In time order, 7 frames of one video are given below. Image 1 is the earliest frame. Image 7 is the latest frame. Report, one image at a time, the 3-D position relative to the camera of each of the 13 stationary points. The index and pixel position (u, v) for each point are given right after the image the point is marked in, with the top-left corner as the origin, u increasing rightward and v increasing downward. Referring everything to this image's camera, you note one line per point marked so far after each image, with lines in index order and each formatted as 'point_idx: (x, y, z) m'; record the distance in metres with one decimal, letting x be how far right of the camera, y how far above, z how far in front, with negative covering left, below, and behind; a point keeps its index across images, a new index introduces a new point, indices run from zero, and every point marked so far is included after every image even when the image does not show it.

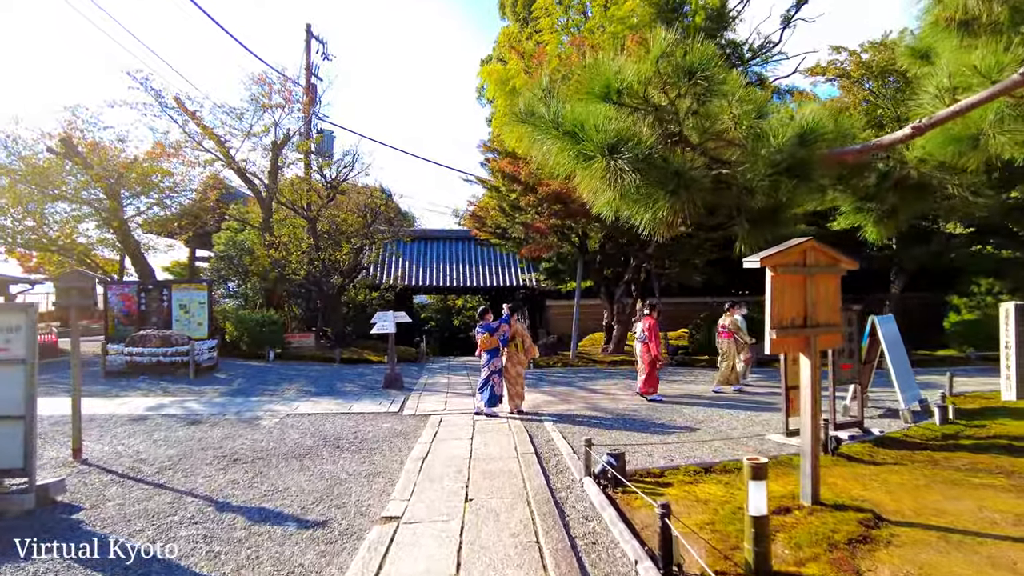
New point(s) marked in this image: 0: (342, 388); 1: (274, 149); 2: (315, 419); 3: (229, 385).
0: (-2.6, -1.5, +10.1) m
1: (-6.0, +3.5, +16.7) m
2: (-2.2, -1.5, +7.4) m
3: (-4.5, -1.6, +10.7) m
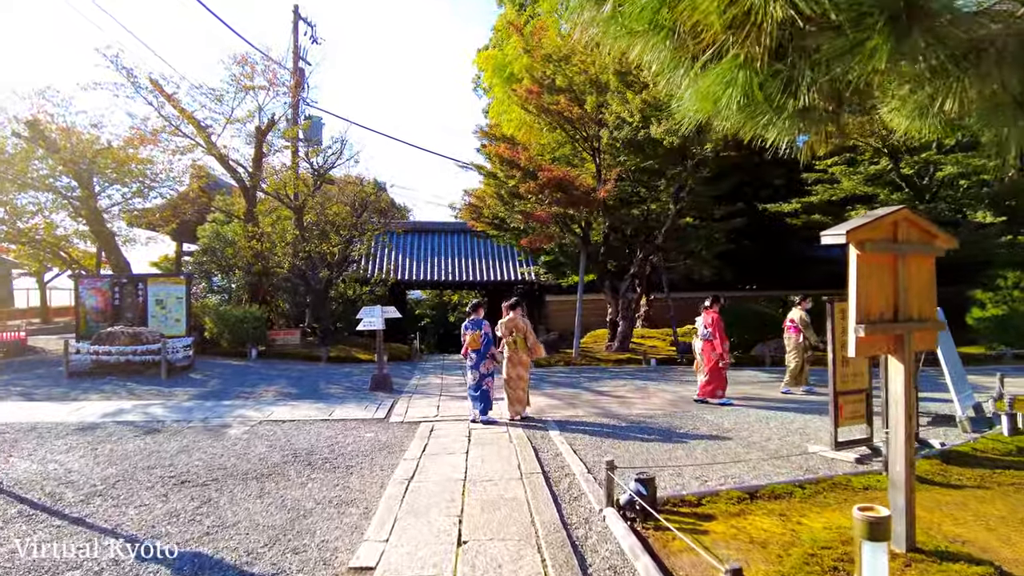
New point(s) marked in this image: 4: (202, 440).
0: (-2.6, -1.4, +9.2) m
1: (-6.0, +3.6, +15.8) m
2: (-2.2, -1.4, +6.5) m
3: (-4.5, -1.5, +9.8) m
4: (-2.8, -1.4, +6.0) m
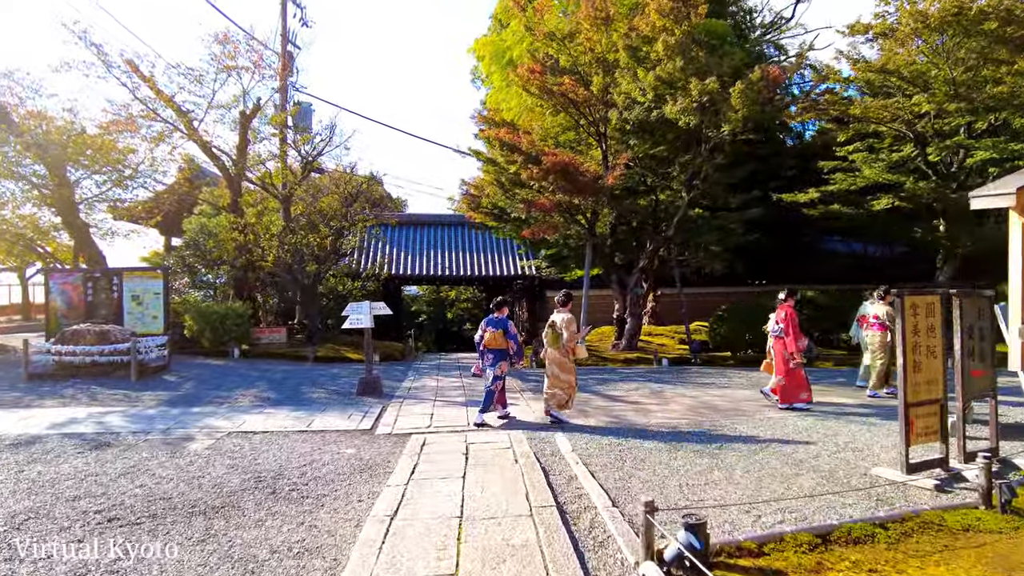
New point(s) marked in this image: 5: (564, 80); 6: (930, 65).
0: (-2.6, -1.4, +8.4) m
1: (-6.0, +3.7, +14.9) m
2: (-2.1, -1.3, +5.6) m
3: (-4.5, -1.4, +8.9) m
4: (-2.7, -1.3, +5.1) m
5: (+0.8, +3.5, +11.3) m
6: (+7.2, +3.9, +11.6) m
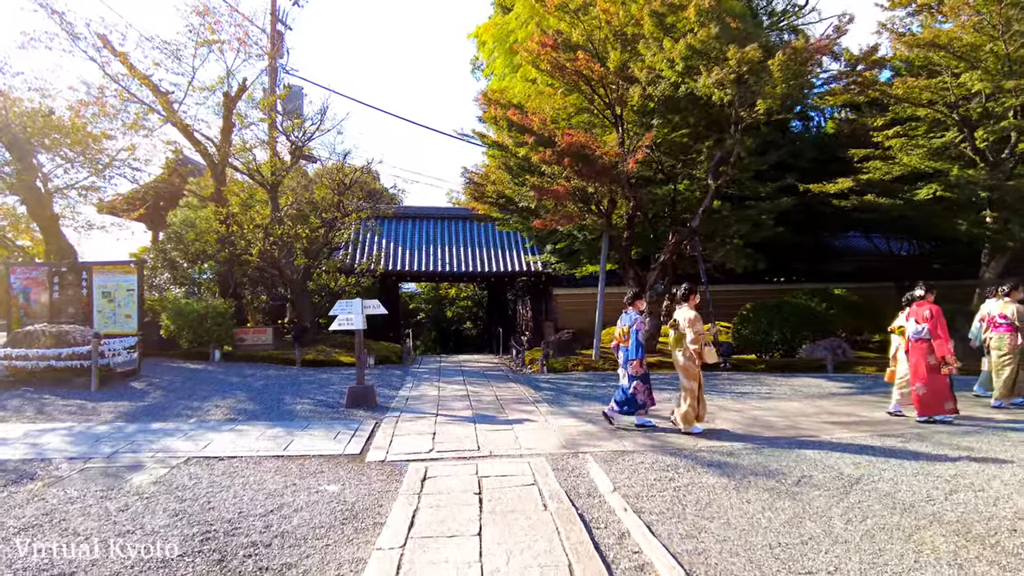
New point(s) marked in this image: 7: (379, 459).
0: (-2.4, -1.3, +7.3) m
1: (-5.9, +3.8, +13.8) m
2: (-2.0, -1.3, +4.5) m
3: (-4.4, -1.3, +7.8) m
4: (-2.6, -1.3, +4.0) m
5: (+1.0, +3.6, +10.2) m
6: (+7.4, +3.9, +10.5) m
7: (-1.0, -1.3, +5.0) m
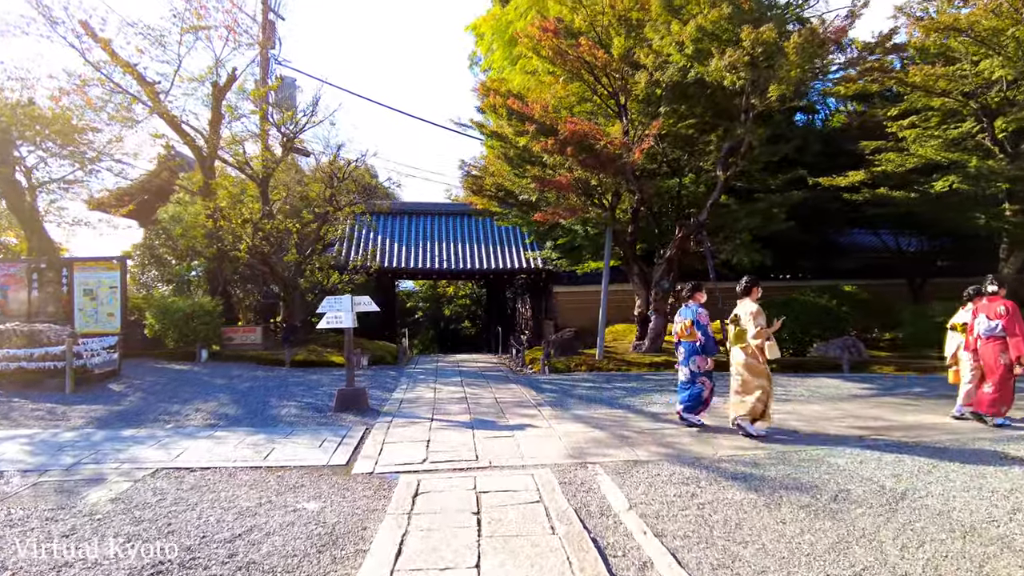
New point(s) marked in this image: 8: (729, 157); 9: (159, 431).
0: (-2.4, -1.3, +6.8) m
1: (-5.9, +3.9, +13.3) m
2: (-2.0, -1.2, +4.1) m
3: (-4.4, -1.3, +7.3) m
4: (-2.6, -1.2, +3.5) m
5: (+1.0, +3.6, +9.7) m
6: (+7.4, +4.0, +10.0) m
7: (-1.0, -1.2, +4.5) m
8: (+3.4, +2.0, +10.3) m
9: (-3.1, -1.3, +5.9) m
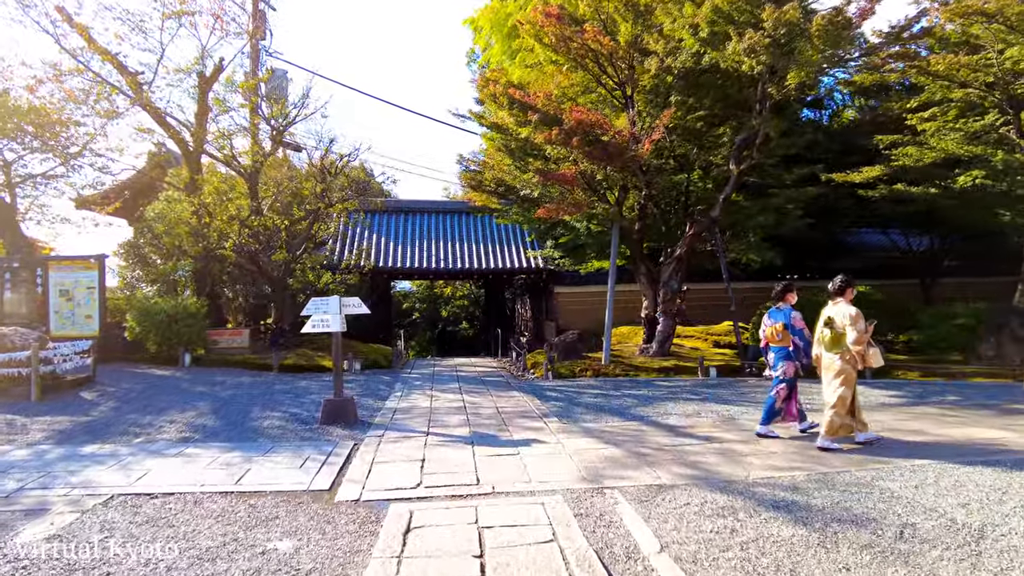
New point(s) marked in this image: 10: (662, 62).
0: (-2.4, -1.3, +6.2) m
1: (-5.9, +3.9, +12.7) m
2: (-1.9, -1.2, +3.5) m
3: (-4.3, -1.3, +6.7) m
4: (-2.5, -1.2, +3.0) m
5: (+1.0, +3.6, +9.2) m
6: (+7.4, +4.0, +9.5) m
7: (-0.9, -1.2, +4.0) m
8: (+3.4, +2.0, +9.7) m
9: (-3.1, -1.3, +5.3) m
10: (+2.0, +3.0, +8.8) m
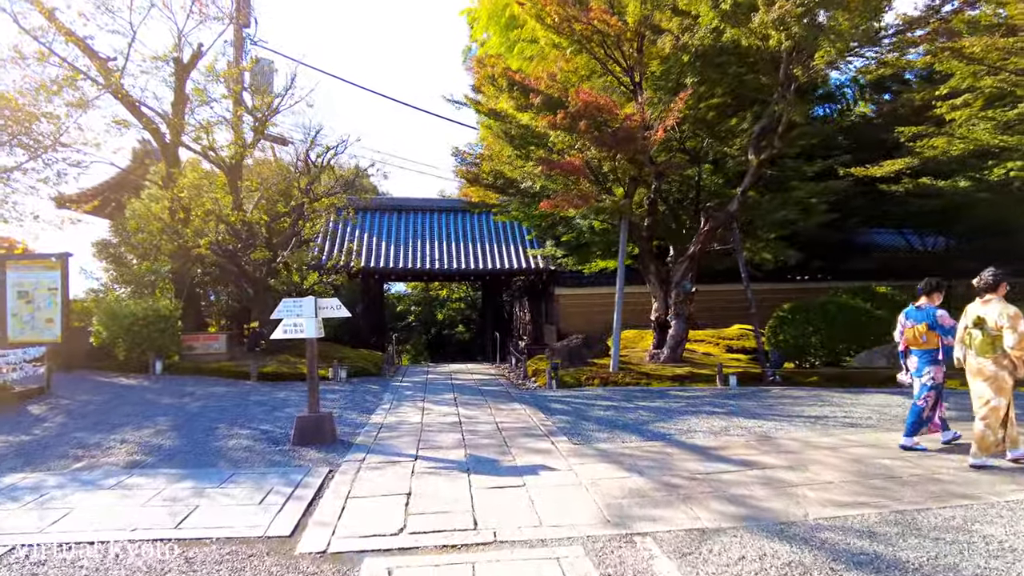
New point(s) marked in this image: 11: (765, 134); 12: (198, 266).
0: (-2.4, -1.3, +5.4) m
1: (-5.9, +3.8, +11.9) m
2: (-1.9, -1.2, +2.7) m
3: (-4.3, -1.3, +5.9) m
4: (-2.5, -1.2, +2.1) m
5: (+1.0, +3.6, +8.4) m
6: (+7.4, +4.0, +8.7) m
7: (-0.9, -1.2, +3.1) m
8: (+3.4, +2.0, +8.9) m
9: (-3.1, -1.3, +4.5) m
10: (+2.0, +3.0, +8.1) m
11: (+3.4, +2.1, +9.0) m
12: (-5.5, +0.4, +11.6) m
